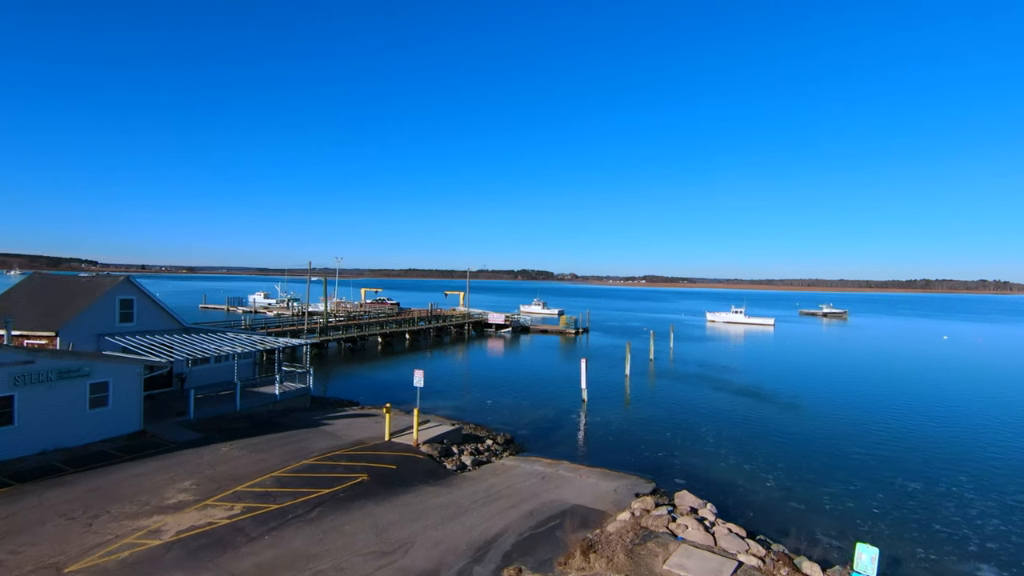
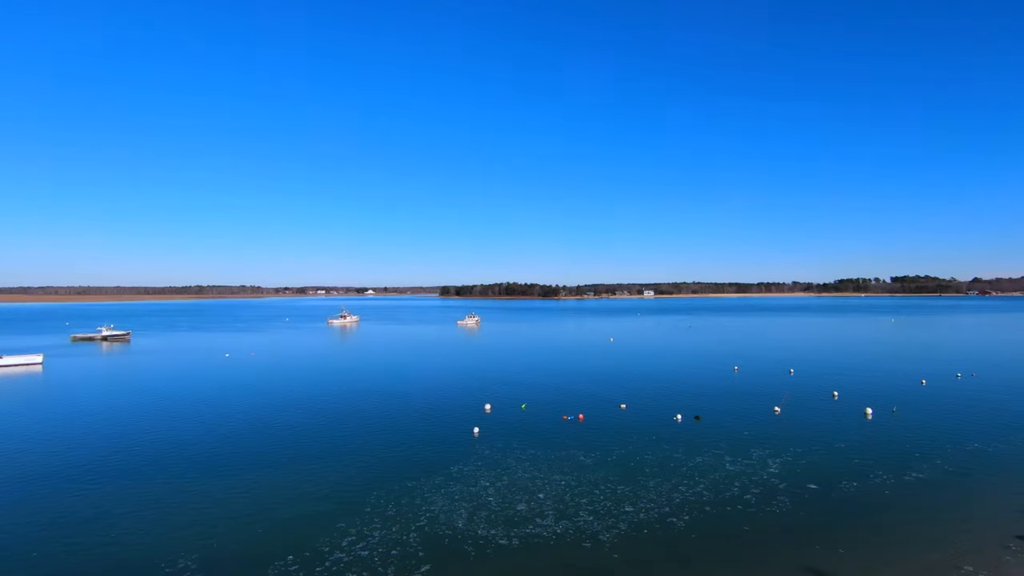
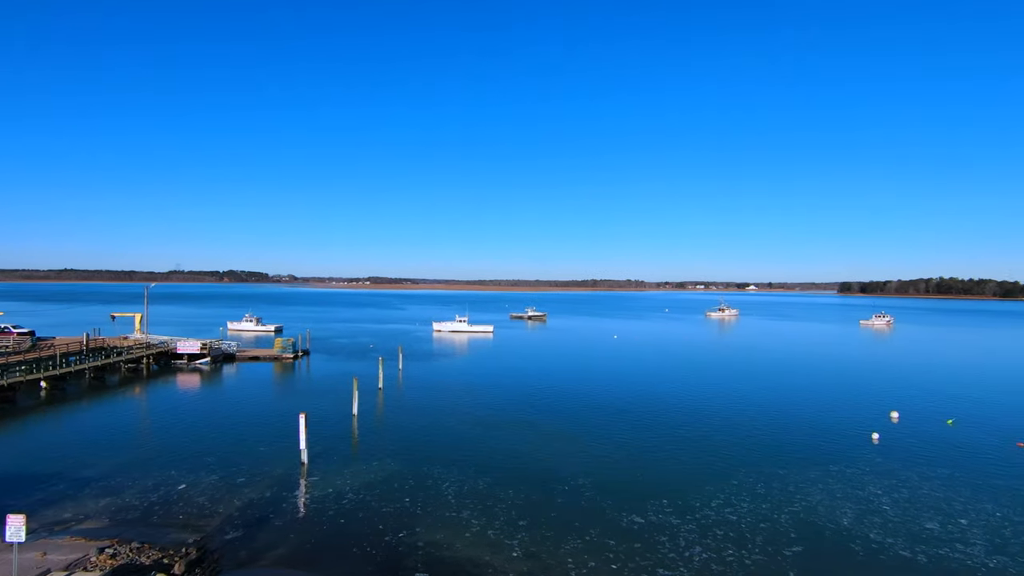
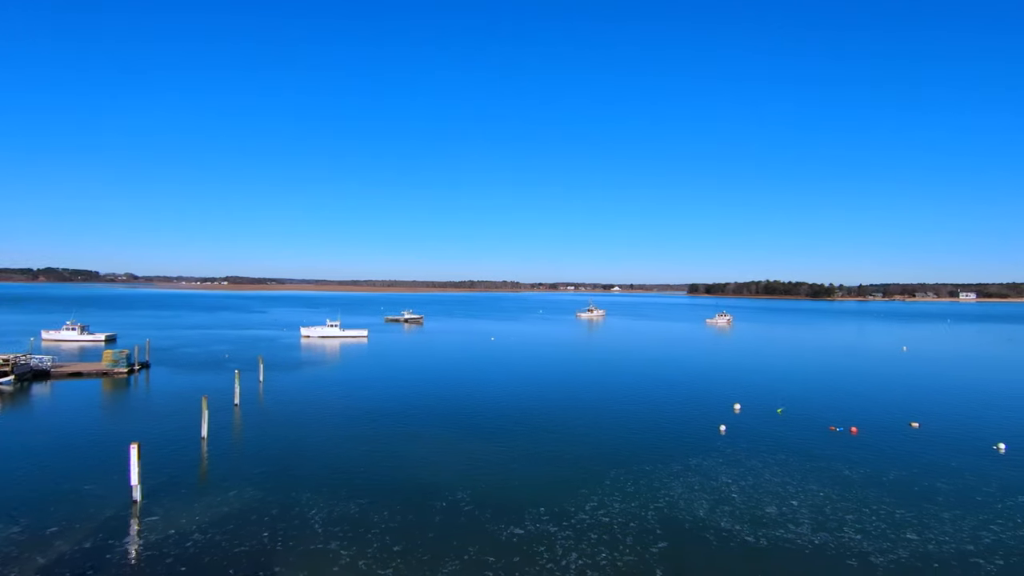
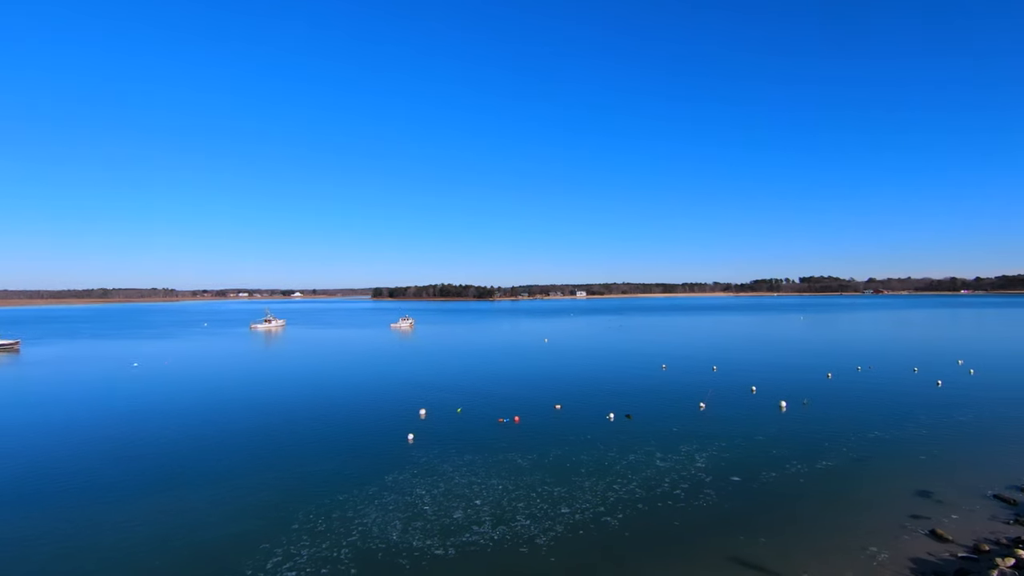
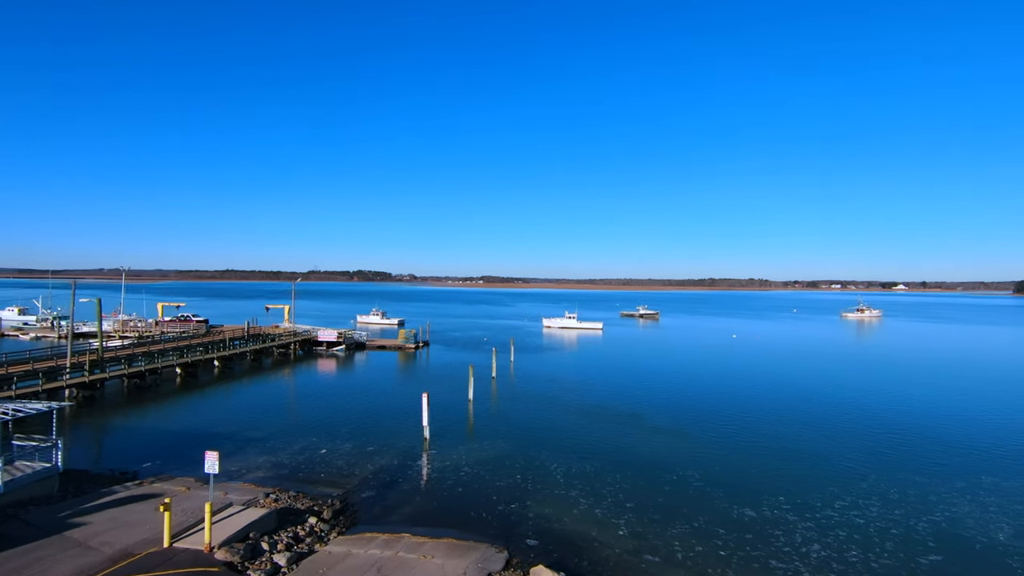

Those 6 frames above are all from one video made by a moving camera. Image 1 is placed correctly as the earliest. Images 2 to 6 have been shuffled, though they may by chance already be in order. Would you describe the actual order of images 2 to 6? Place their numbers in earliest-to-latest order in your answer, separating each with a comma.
6, 3, 4, 2, 5
